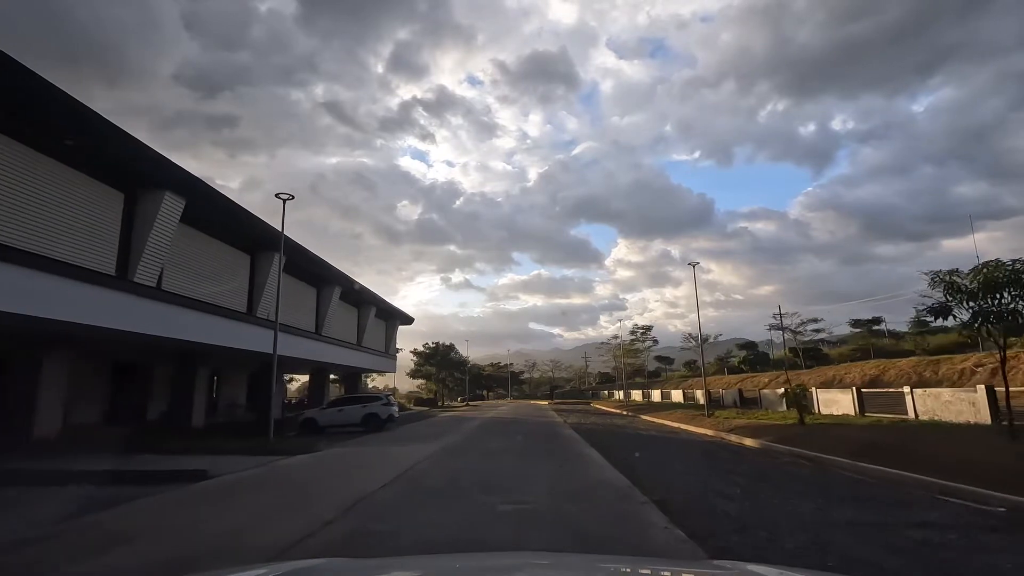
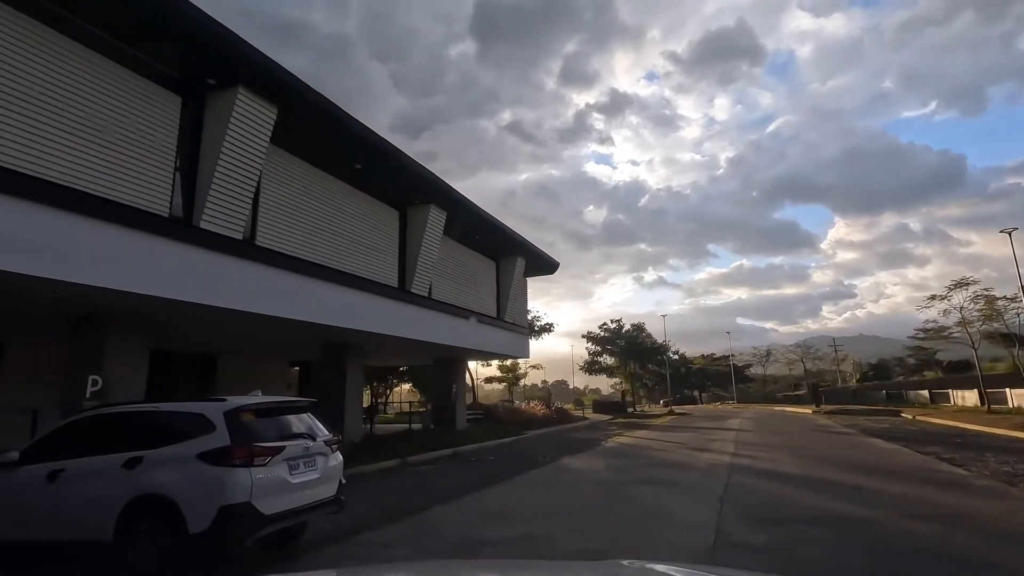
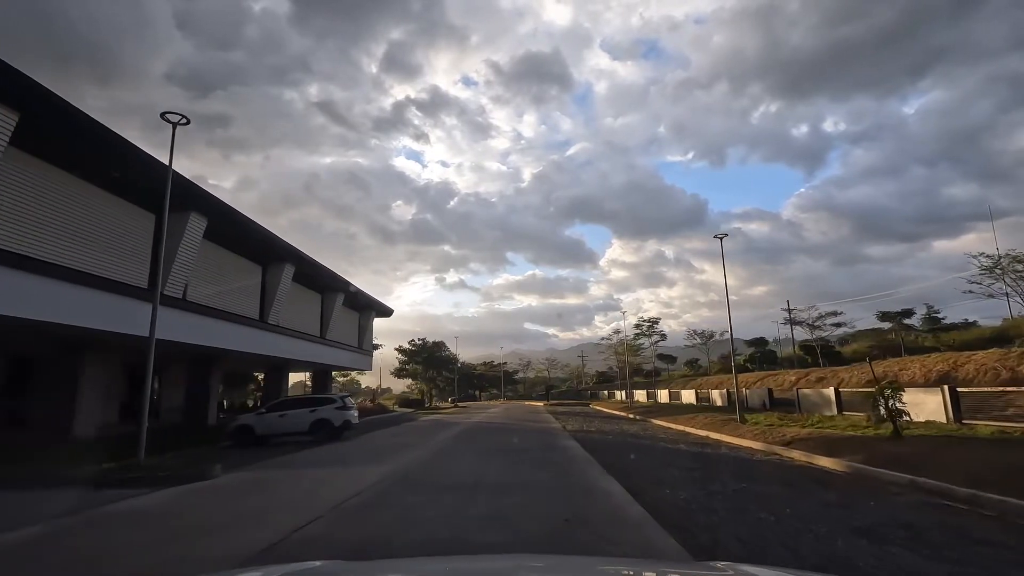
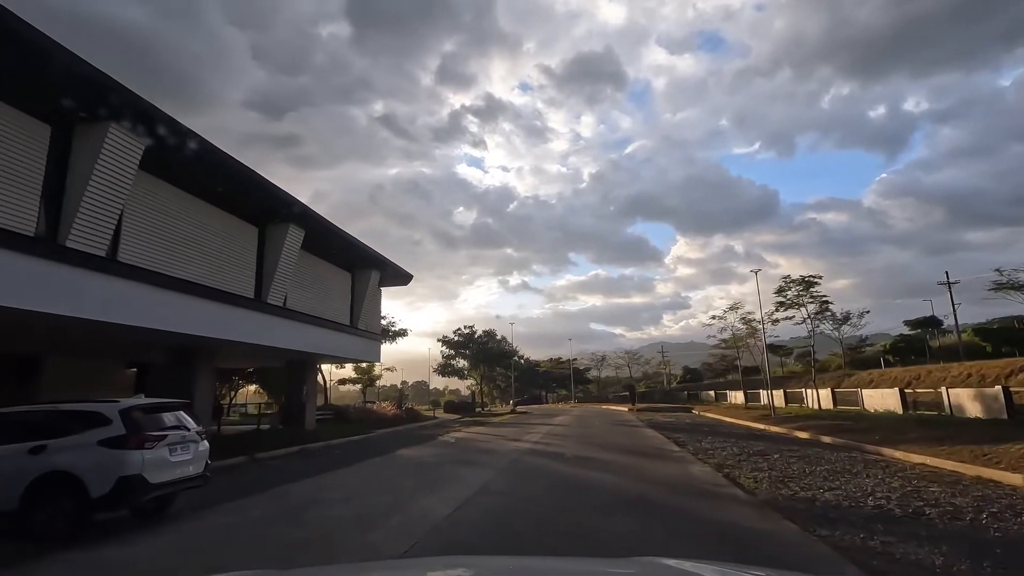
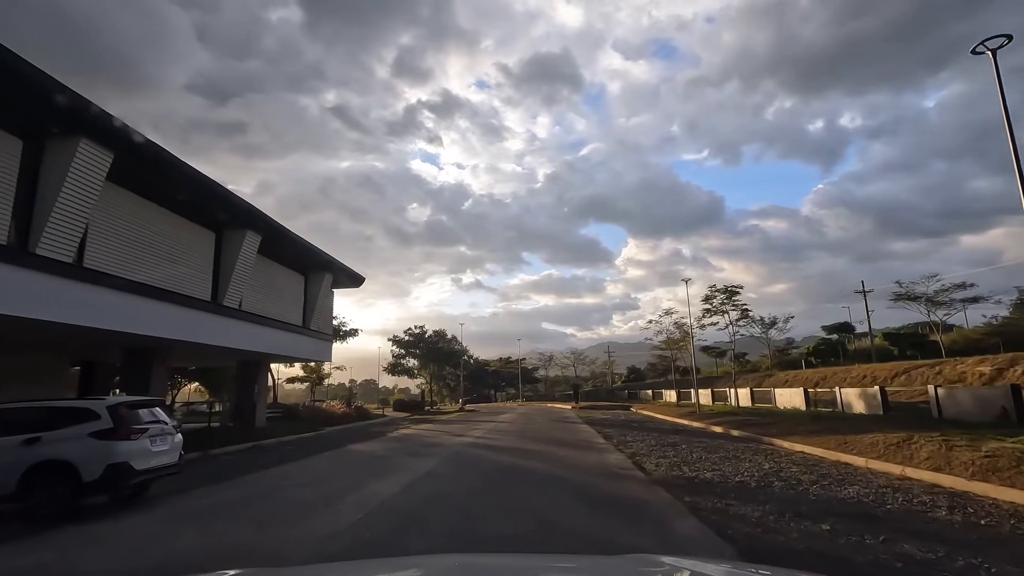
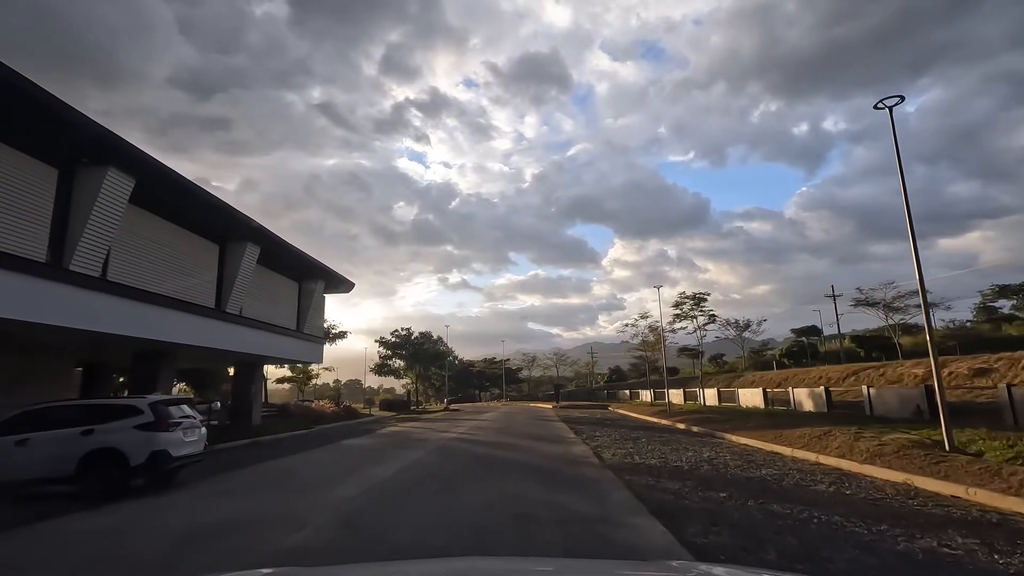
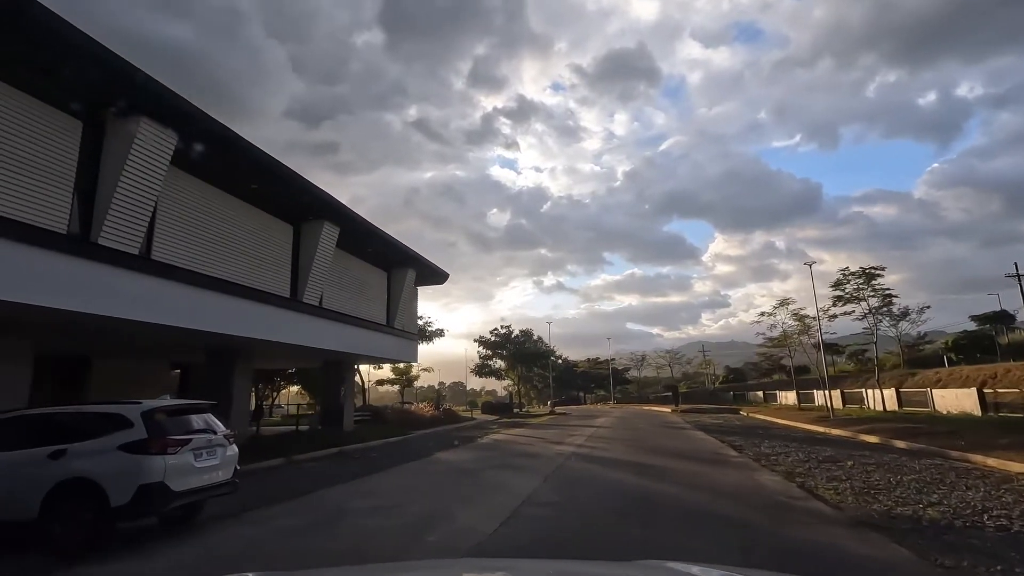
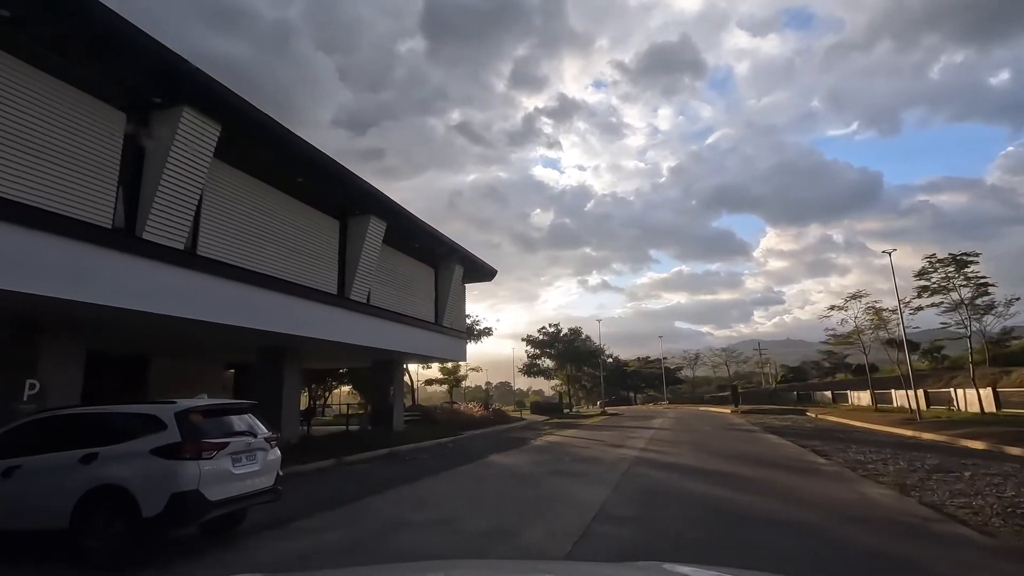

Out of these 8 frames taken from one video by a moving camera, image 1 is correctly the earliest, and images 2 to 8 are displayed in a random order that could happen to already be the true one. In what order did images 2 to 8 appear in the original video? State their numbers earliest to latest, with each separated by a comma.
3, 6, 5, 4, 7, 8, 2
